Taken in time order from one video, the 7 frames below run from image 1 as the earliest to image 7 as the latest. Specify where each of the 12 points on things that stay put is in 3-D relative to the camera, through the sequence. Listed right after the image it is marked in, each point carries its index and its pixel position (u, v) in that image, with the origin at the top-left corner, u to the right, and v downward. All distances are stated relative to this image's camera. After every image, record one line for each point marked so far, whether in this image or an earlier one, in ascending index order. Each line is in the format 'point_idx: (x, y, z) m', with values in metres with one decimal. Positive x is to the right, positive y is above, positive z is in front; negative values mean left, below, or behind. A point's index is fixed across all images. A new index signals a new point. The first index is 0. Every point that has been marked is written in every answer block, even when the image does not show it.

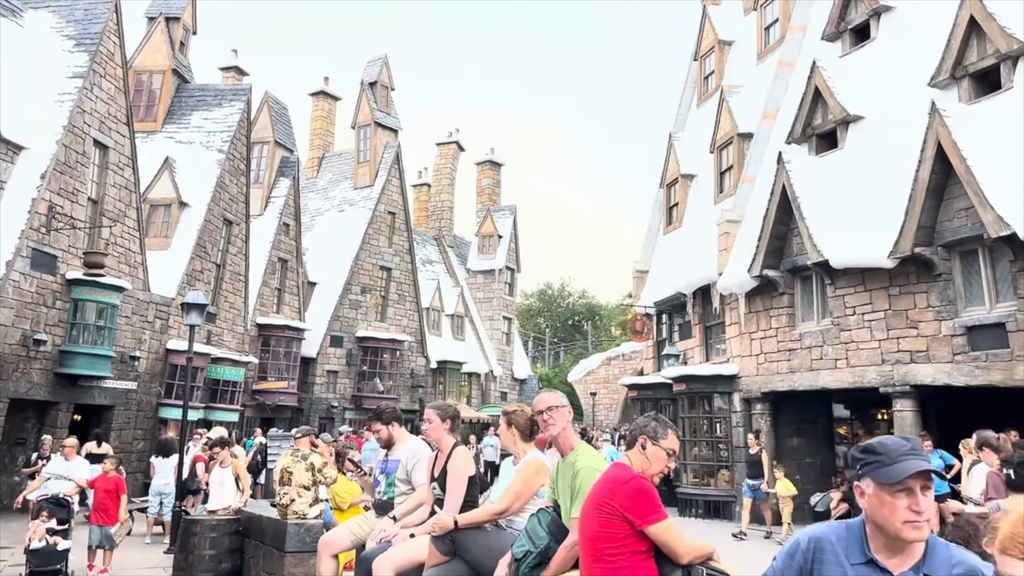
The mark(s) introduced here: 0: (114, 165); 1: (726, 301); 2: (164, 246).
0: (-8.3, +2.5, +16.7) m
1: (+4.0, -0.2, +15.0) m
2: (-8.4, +1.0, +19.4) m
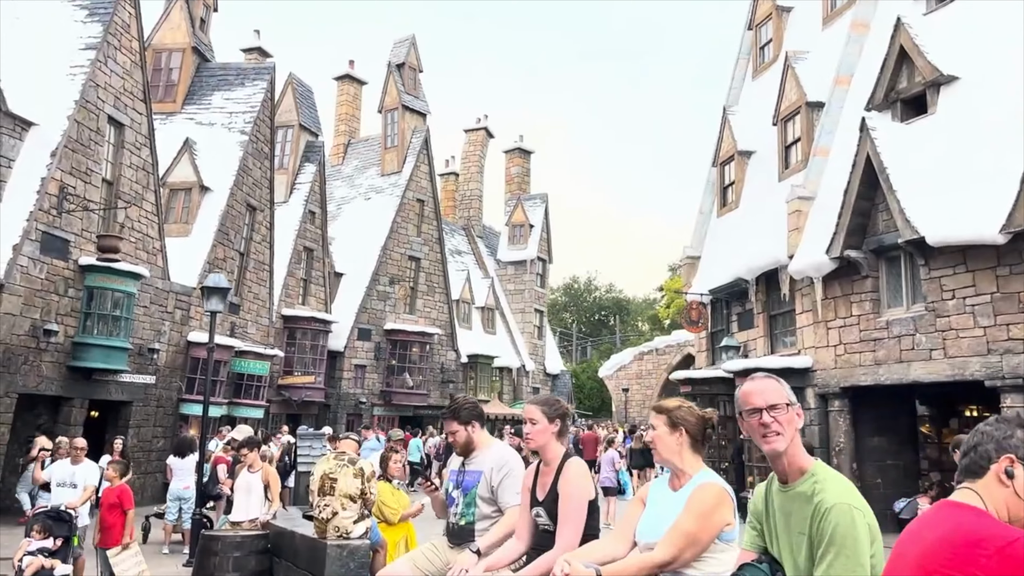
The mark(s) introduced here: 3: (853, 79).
0: (-7.4, +2.8, +15.6) m
1: (+4.8, 0.0, +13.6) m
2: (-7.5, +1.3, +18.4) m
3: (+5.9, +3.6, +13.9) m
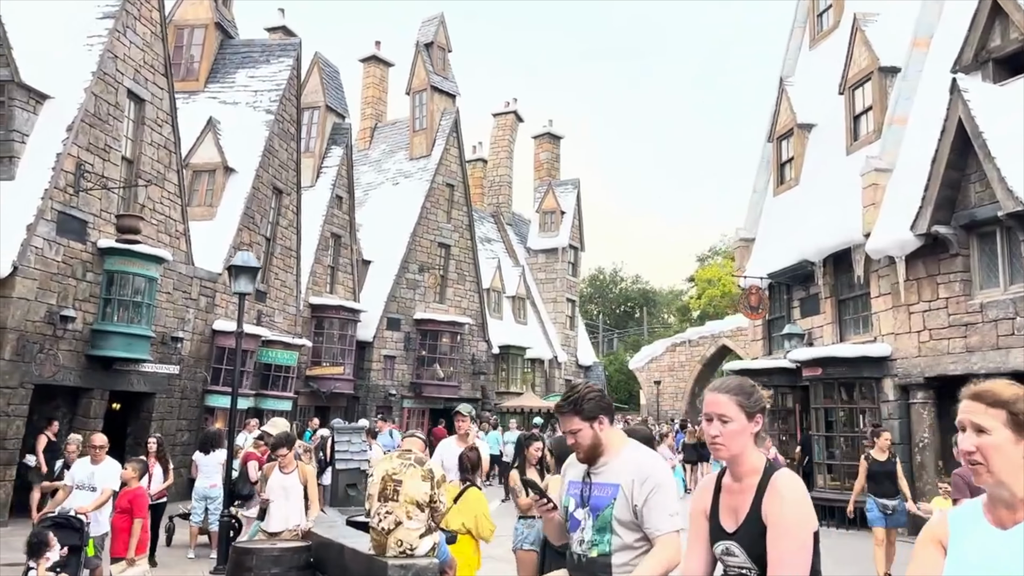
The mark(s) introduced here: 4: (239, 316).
0: (-6.6, +3.1, +14.7) m
1: (+5.6, +0.3, +12.5) m
2: (-6.6, +1.6, +17.5) m
3: (+6.6, +3.9, +12.7) m
4: (-3.5, -0.4, +10.2) m
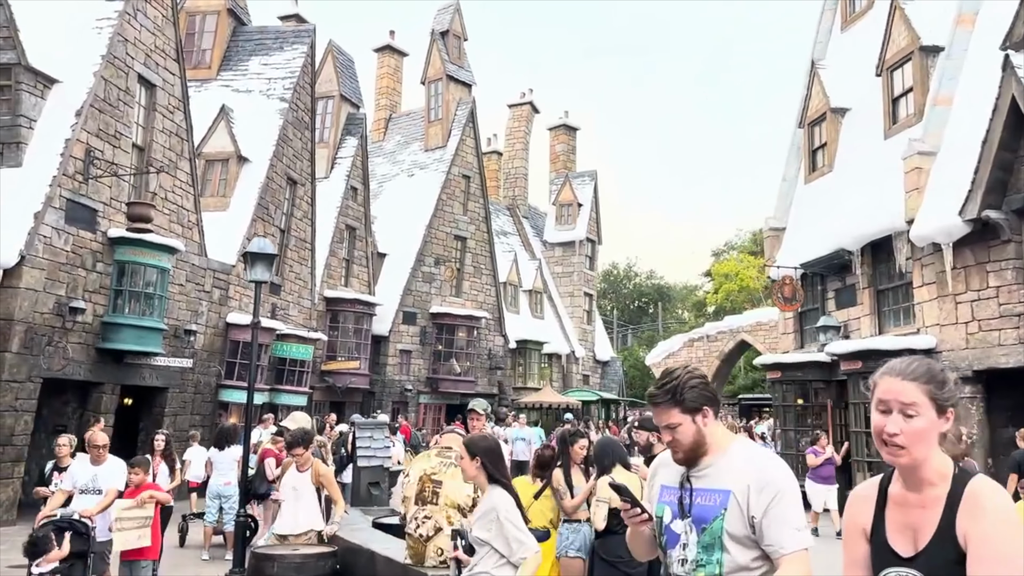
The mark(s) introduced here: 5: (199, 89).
0: (-6.2, +3.2, +14.3) m
1: (+6.0, +0.5, +11.9) m
2: (-6.2, +1.7, +17.1) m
3: (+7.0, +4.1, +12.1) m
4: (-3.1, -0.3, +9.8) m
5: (-7.4, +4.7, +19.1) m
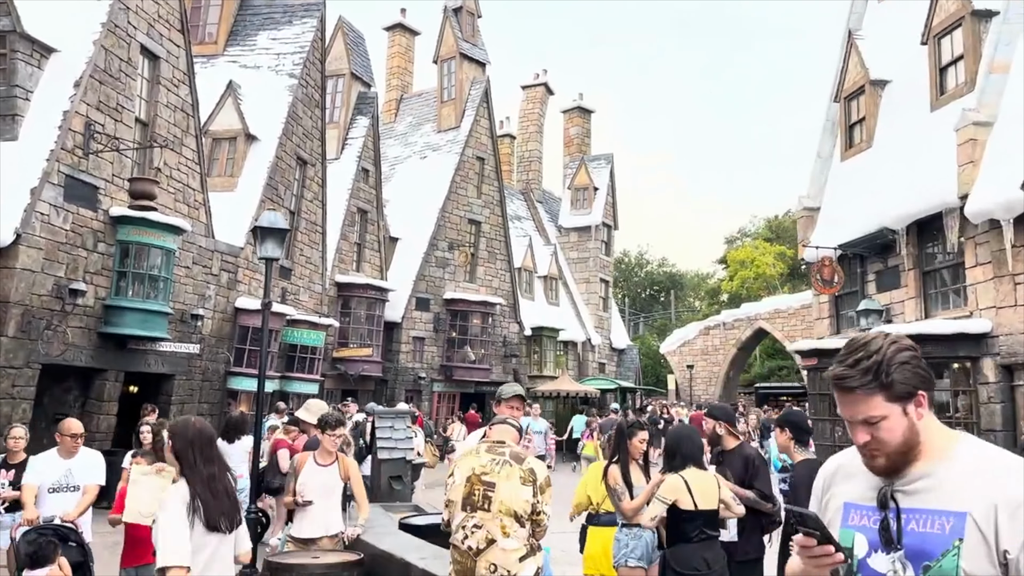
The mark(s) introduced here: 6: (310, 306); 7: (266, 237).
0: (-5.8, +3.5, +13.6) m
1: (+6.3, +0.7, +11.1) m
2: (-5.8, +2.1, +16.4) m
3: (+7.4, +4.3, +11.3) m
4: (-2.8, -0.1, +9.1) m
5: (-7.0, +5.1, +18.4) m
6: (-4.5, -0.4, +17.9) m
7: (-2.5, +0.5, +8.1) m
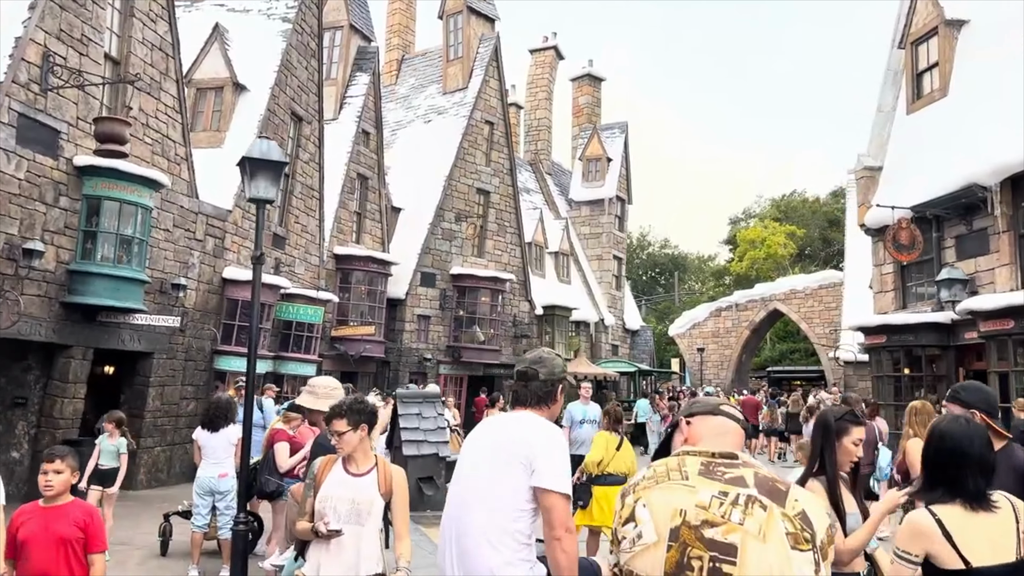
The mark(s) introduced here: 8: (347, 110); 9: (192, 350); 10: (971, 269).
0: (-5.4, +4.0, +11.8) m
1: (+6.7, +1.2, +9.5) m
2: (-5.4, +2.6, +14.6) m
3: (+7.8, +4.8, +9.5) m
4: (-2.3, +0.4, +7.4) m
5: (-6.6, +5.7, +16.5) m
6: (-4.1, +0.2, +16.1) m
7: (-2.0, +0.9, +6.3) m
8: (-4.0, +4.3, +19.6) m
9: (-5.1, -1.0, +12.8) m
10: (+6.5, +0.3, +11.4) m
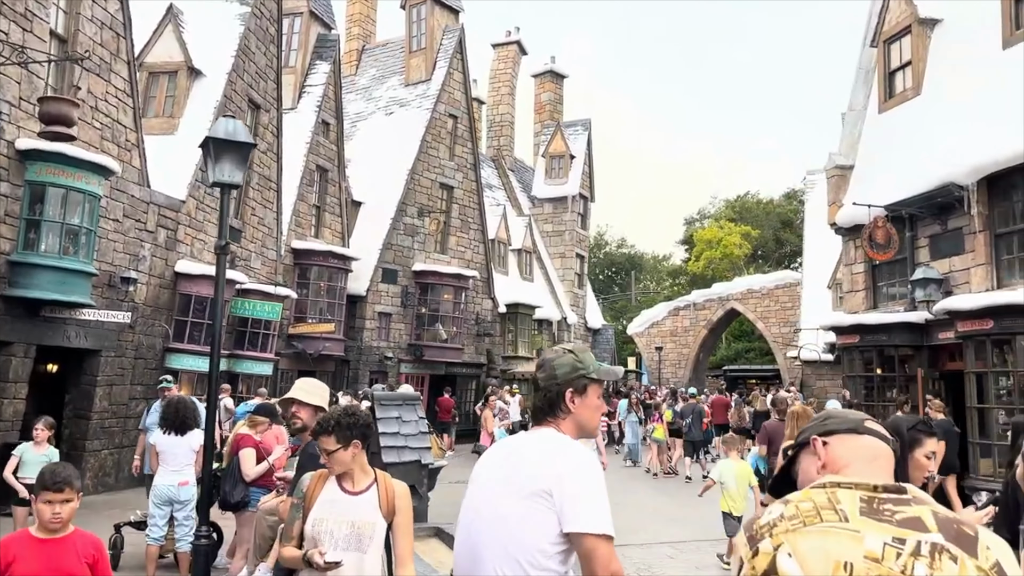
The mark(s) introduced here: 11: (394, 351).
0: (-5.8, +4.1, +11.1) m
1: (+6.5, +1.2, +9.5) m
2: (-5.9, +2.7, +13.9) m
3: (+7.6, +4.8, +9.6) m
4: (-2.5, +0.4, +6.8) m
5: (-7.3, +5.8, +15.7) m
6: (-4.8, +0.3, +15.5) m
7: (-2.1, +1.0, +5.8) m
8: (-4.8, +4.4, +19.0) m
9: (-5.5, -0.9, +12.1) m
10: (+6.1, +0.3, +11.3) m
11: (-2.9, -1.5, +19.9) m
